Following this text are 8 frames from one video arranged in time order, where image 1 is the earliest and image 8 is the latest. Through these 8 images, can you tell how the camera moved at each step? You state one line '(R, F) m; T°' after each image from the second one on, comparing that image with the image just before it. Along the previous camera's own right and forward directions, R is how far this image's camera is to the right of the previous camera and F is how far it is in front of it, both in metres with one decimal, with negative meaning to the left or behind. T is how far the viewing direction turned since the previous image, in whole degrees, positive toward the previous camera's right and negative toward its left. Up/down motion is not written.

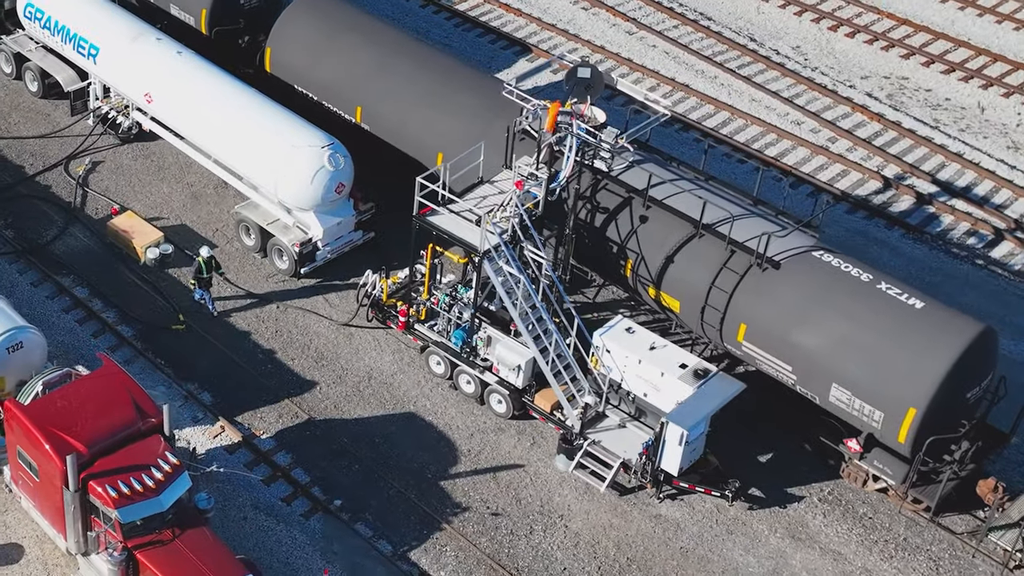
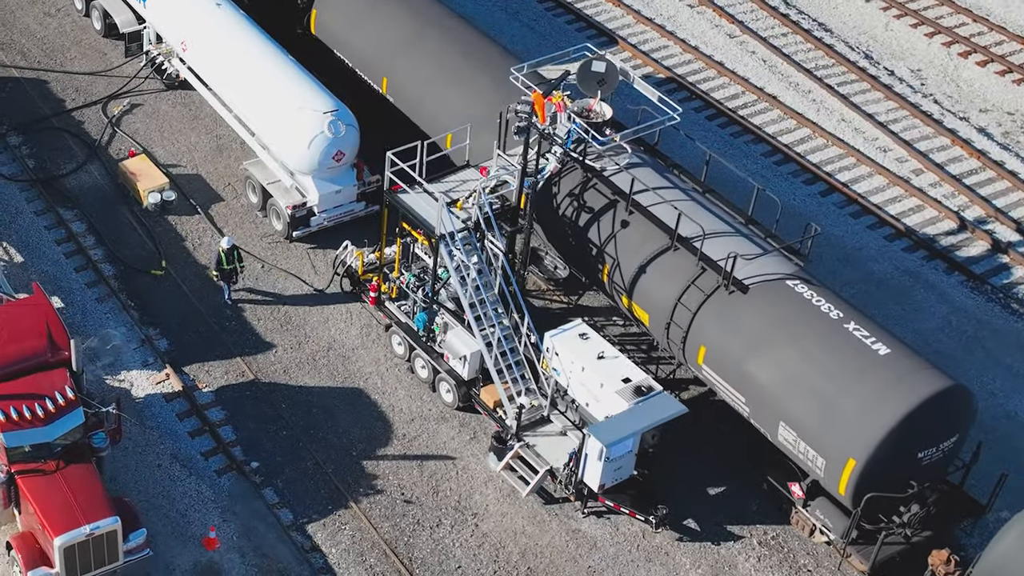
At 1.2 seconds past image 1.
(+3.6, +0.8) m; -10°
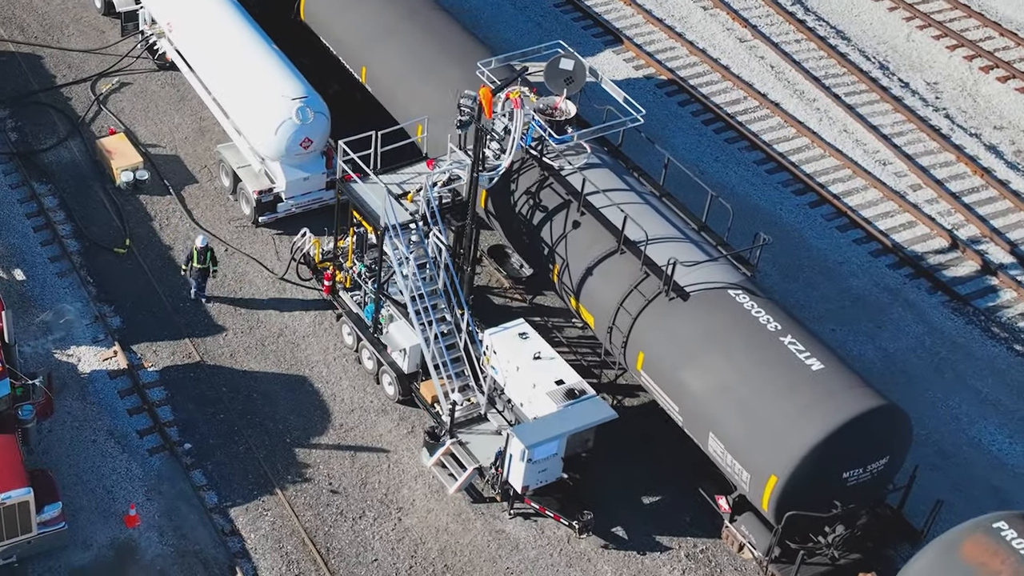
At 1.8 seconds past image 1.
(+1.9, +0.1) m; -4°
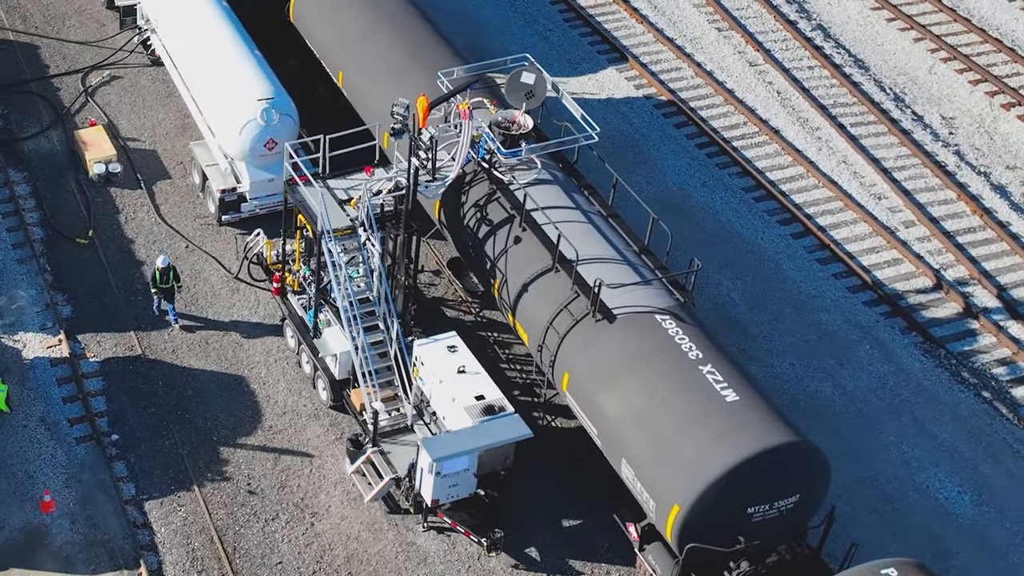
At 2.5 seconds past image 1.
(+2.1, +0.1) m; -4°
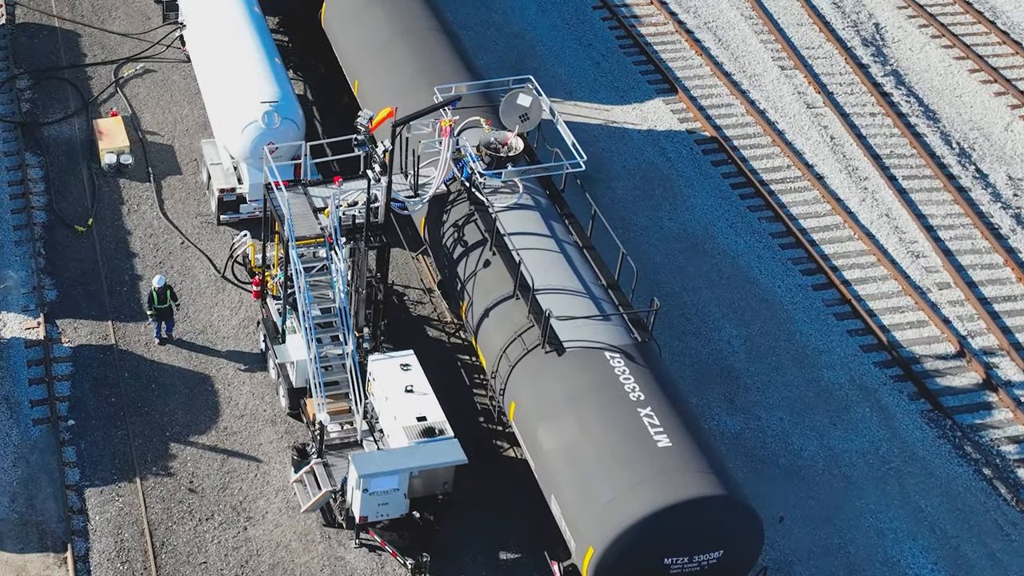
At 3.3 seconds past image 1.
(+2.4, +0.5) m; -6°
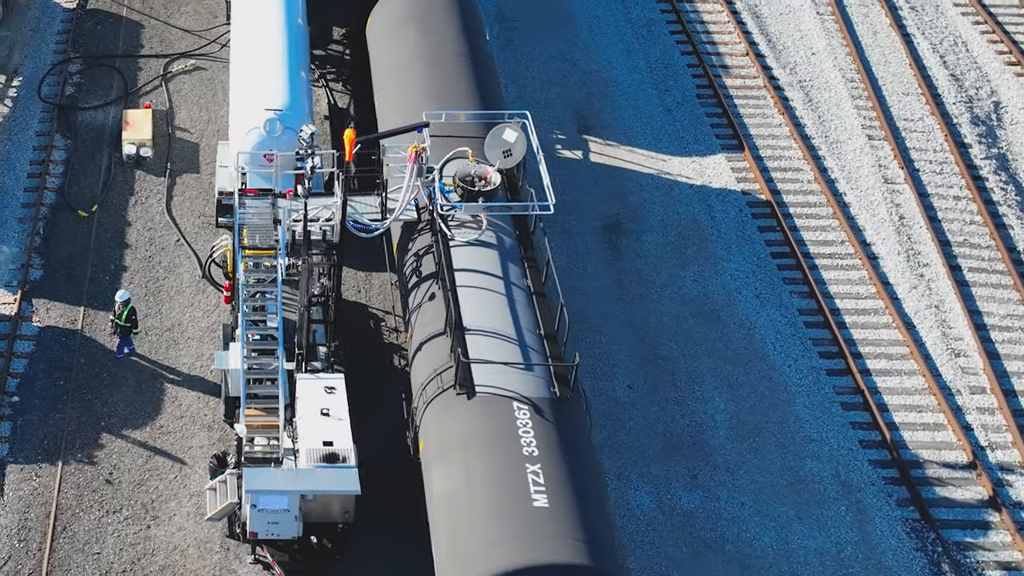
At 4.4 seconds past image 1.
(+3.4, +0.8) m; -9°
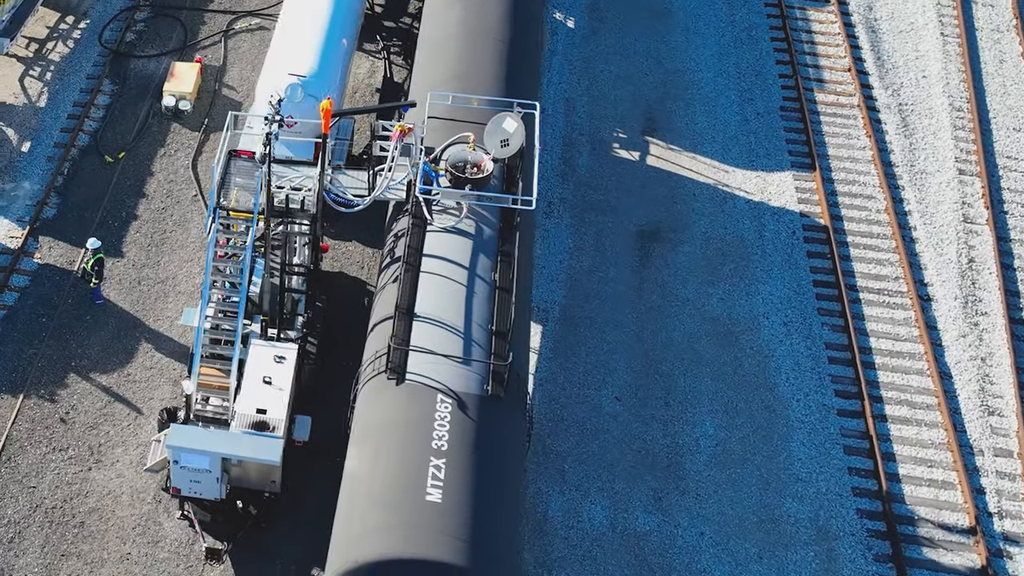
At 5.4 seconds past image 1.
(+3.0, +0.7) m; -9°
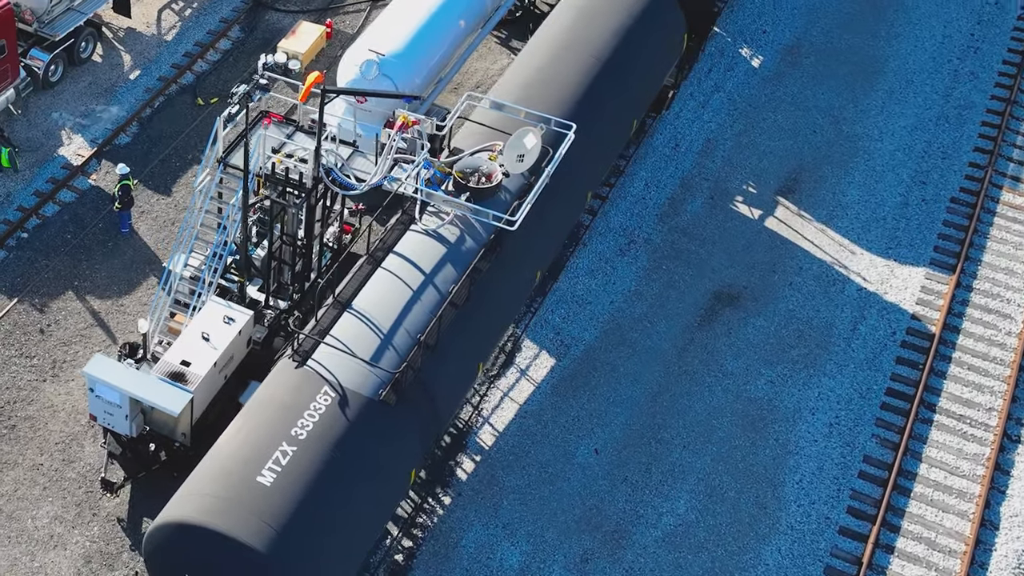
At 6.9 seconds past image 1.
(+5.3, +1.6) m; -17°
